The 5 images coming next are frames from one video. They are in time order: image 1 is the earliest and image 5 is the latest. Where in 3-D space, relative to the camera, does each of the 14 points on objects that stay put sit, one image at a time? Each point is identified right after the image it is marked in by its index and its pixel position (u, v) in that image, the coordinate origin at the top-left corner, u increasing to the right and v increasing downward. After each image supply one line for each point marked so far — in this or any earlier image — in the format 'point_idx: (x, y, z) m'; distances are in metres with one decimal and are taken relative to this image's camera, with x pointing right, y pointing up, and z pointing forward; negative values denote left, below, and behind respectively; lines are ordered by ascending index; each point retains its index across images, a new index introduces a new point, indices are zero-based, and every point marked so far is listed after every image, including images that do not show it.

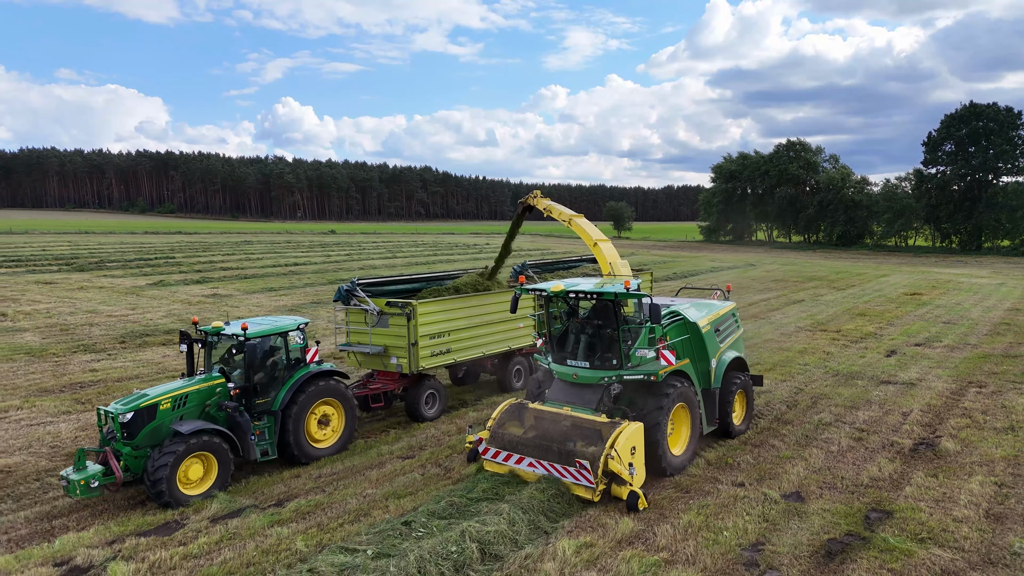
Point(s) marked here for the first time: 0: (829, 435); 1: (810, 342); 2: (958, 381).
0: (+4.3, -1.9, +8.3) m
1: (+6.8, -1.2, +14.0) m
2: (+7.9, -1.6, +10.8) m
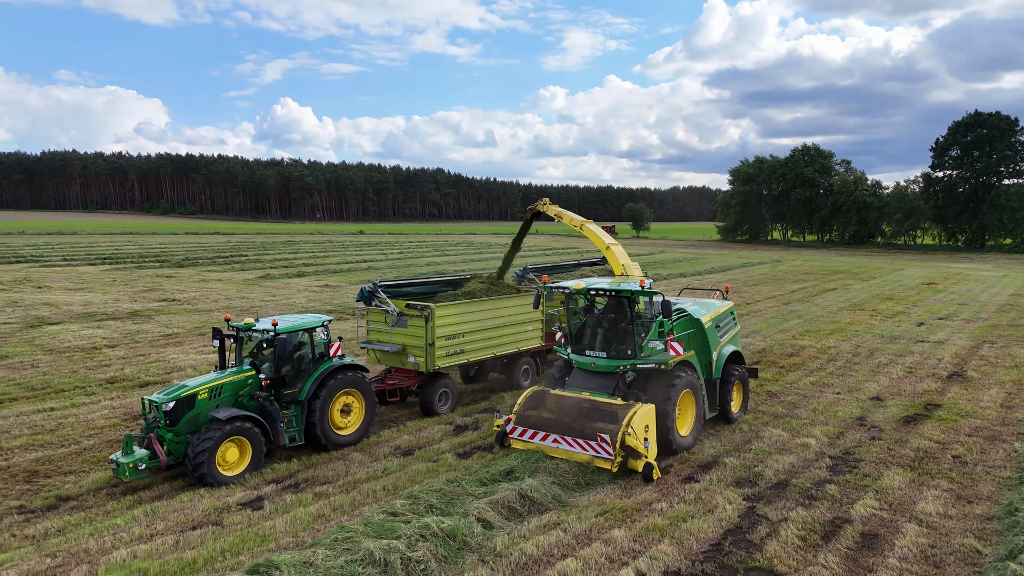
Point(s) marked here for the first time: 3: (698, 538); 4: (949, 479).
0: (+7.2, -1.5, +11.8) m
1: (+9.7, -0.8, +17.4) m
2: (+10.8, -1.2, +14.3) m
3: (+1.7, -2.3, +5.7) m
4: (+4.8, -2.1, +6.9) m
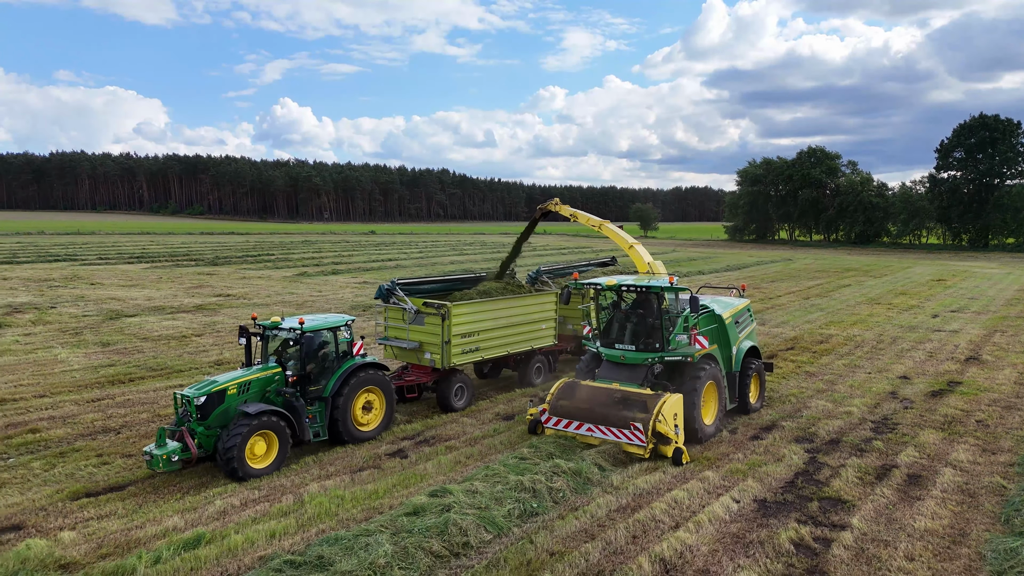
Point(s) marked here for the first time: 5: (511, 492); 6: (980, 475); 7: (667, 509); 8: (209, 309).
0: (+8.4, -1.4, +13.0) m
1: (+10.9, -0.6, +18.7) m
2: (+12.0, -1.0, +15.6) m
3: (+3.0, -2.1, +7.0) m
4: (+6.1, -1.9, +8.2) m
5: (0.0, -2.1, +6.3) m
6: (+5.2, -2.1, +7.0) m
7: (+1.6, -2.2, +6.2) m
8: (-9.4, -0.7, +19.3) m
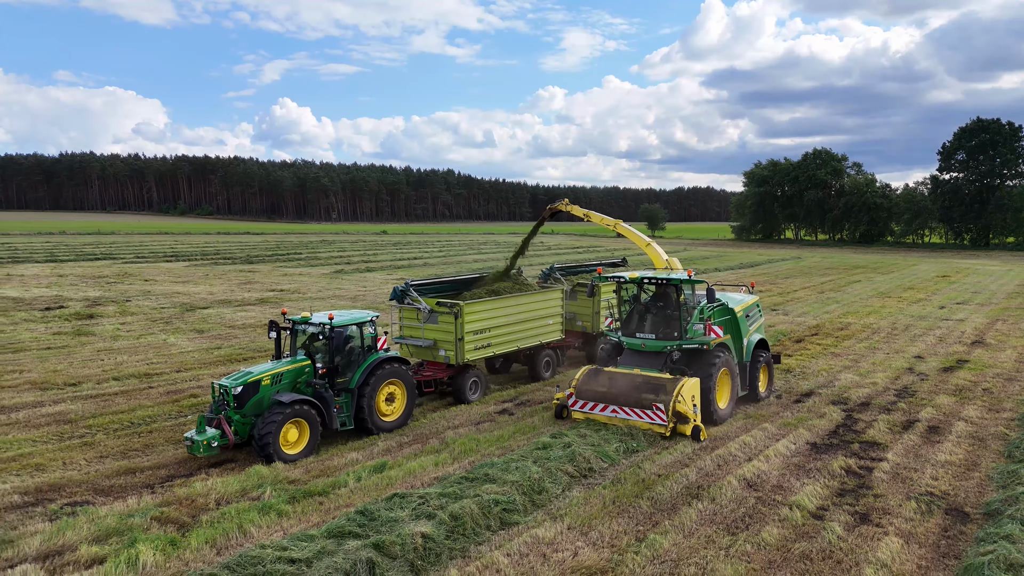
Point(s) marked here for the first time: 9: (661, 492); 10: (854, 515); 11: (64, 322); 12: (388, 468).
0: (+9.7, -1.2, +14.6) m
1: (+12.2, -0.4, +20.3) m
2: (+13.3, -0.8, +17.2) m
3: (+4.3, -1.9, +8.6) m
4: (+7.4, -1.8, +9.7) m
5: (+1.3, -1.9, +7.9) m
6: (+6.5, -1.9, +8.5) m
7: (+2.9, -2.0, +7.8) m
8: (-8.1, -0.5, +20.9) m
9: (+1.6, -2.2, +6.6) m
10: (+3.4, -2.2, +6.1) m
11: (-12.0, -0.9, +16.6) m
12: (-1.4, -2.1, +7.1) m
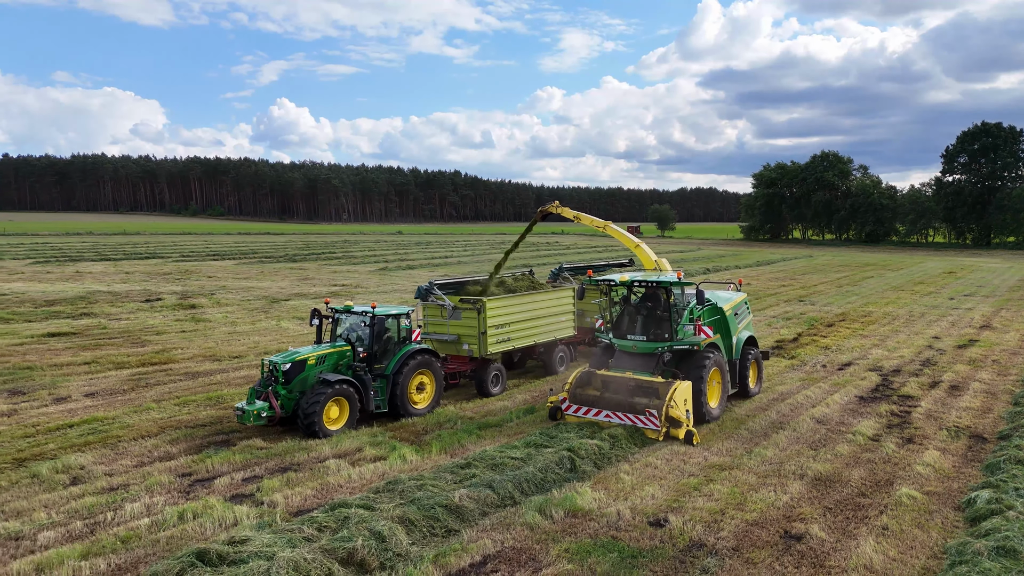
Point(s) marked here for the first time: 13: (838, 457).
0: (+11.5, -1.0, +16.7) m
1: (+14.0, -0.2, +22.4) m
2: (+15.1, -0.6, +19.3) m
3: (+6.1, -1.7, +10.7) m
4: (+9.2, -1.5, +11.8) m
5: (+3.1, -1.7, +10.0) m
6: (+8.3, -1.7, +10.6) m
7: (+4.6, -1.8, +9.9) m
8: (-6.3, -0.3, +23.0) m
9: (+3.4, -1.9, +8.7) m
10: (+5.2, -2.0, +8.2) m
11: (-10.2, -0.7, +18.7) m
12: (+0.4, -1.8, +9.2) m
13: (+4.0, -2.1, +7.5) m
